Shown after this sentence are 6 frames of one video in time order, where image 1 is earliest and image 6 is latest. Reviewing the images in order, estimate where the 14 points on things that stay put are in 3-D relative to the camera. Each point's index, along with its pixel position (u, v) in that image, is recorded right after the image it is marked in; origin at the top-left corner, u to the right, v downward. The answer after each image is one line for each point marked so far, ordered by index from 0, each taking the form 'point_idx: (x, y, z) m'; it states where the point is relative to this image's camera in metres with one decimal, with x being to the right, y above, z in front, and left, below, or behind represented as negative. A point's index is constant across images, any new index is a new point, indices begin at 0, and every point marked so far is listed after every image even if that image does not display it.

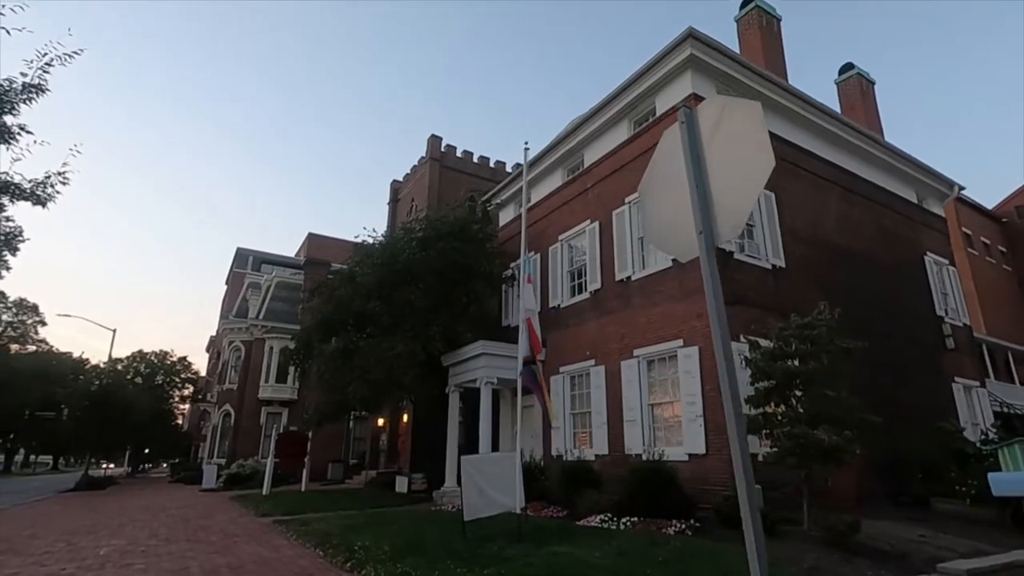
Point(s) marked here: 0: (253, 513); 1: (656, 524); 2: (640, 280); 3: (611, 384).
0: (-6.2, -5.4, +13.0) m
1: (+2.3, -3.7, +8.5) m
2: (+2.9, +0.2, +12.4) m
3: (+2.3, -2.2, +12.6) m
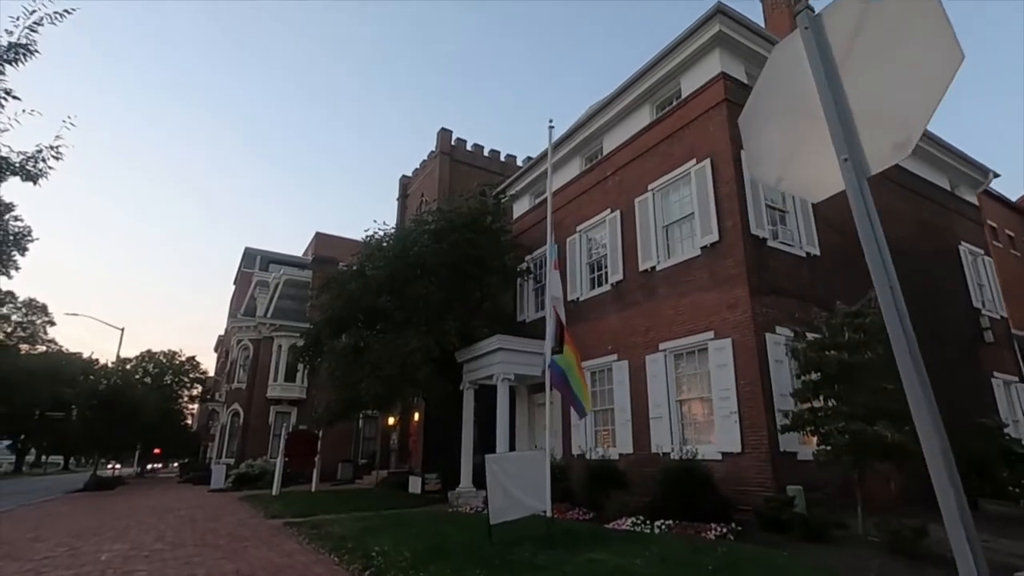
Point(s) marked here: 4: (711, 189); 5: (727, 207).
0: (-5.7, -5.2, +12.6) m
1: (+2.6, -3.5, +7.9) m
2: (+3.3, +0.4, +11.8) m
3: (+2.7, -2.0, +12.0) m
4: (+4.0, +2.0, +11.0) m
5: (+4.2, +1.6, +10.6) m
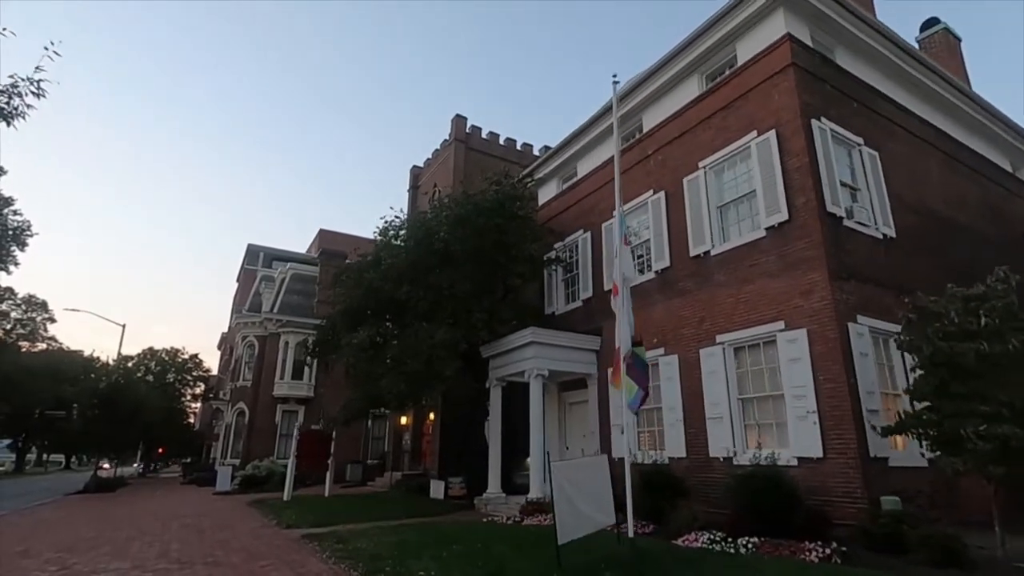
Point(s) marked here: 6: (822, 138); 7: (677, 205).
0: (-4.9, -5.0, +11.5) m
1: (+3.4, -3.2, +6.8) m
2: (+4.1, +0.7, +10.7) m
3: (+3.5, -1.8, +10.9) m
4: (+4.8, +2.3, +9.9) m
5: (+5.0, +1.8, +9.5) m
6: (+5.5, +2.7, +9.7) m
7: (+3.6, +1.8, +12.0) m
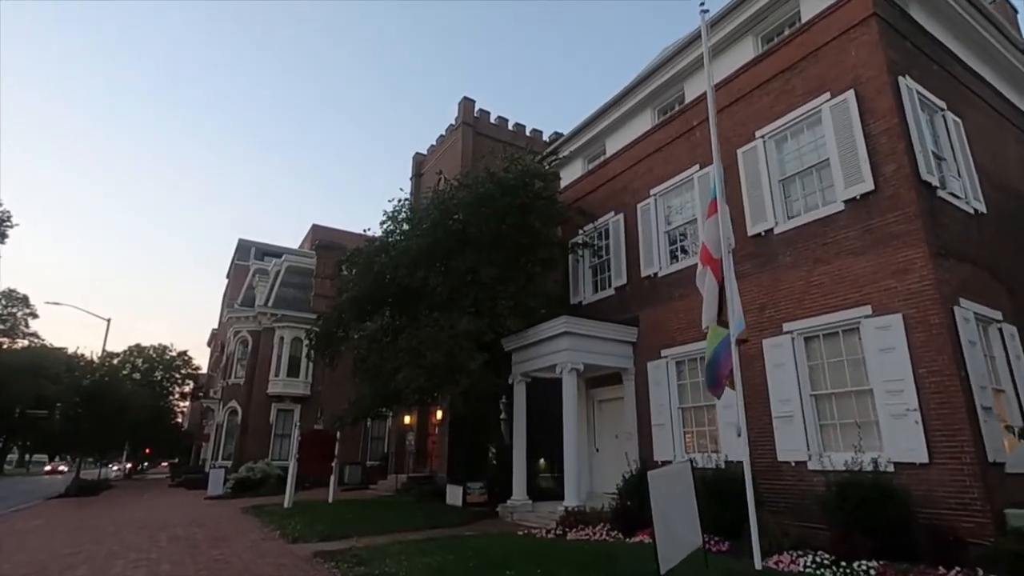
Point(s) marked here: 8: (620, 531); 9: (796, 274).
0: (-4.3, -4.6, +10.1) m
1: (+4.1, -2.9, +5.6) m
2: (+4.8, +1.0, +9.5) m
3: (+4.2, -1.5, +9.7) m
4: (+5.5, +2.6, +8.7) m
5: (+5.7, +2.1, +8.3) m
6: (+6.2, +3.0, +8.5) m
7: (+4.3, +2.1, +10.7) m
8: (+1.8, -4.0, +8.8) m
9: (+4.8, +0.2, +9.2) m
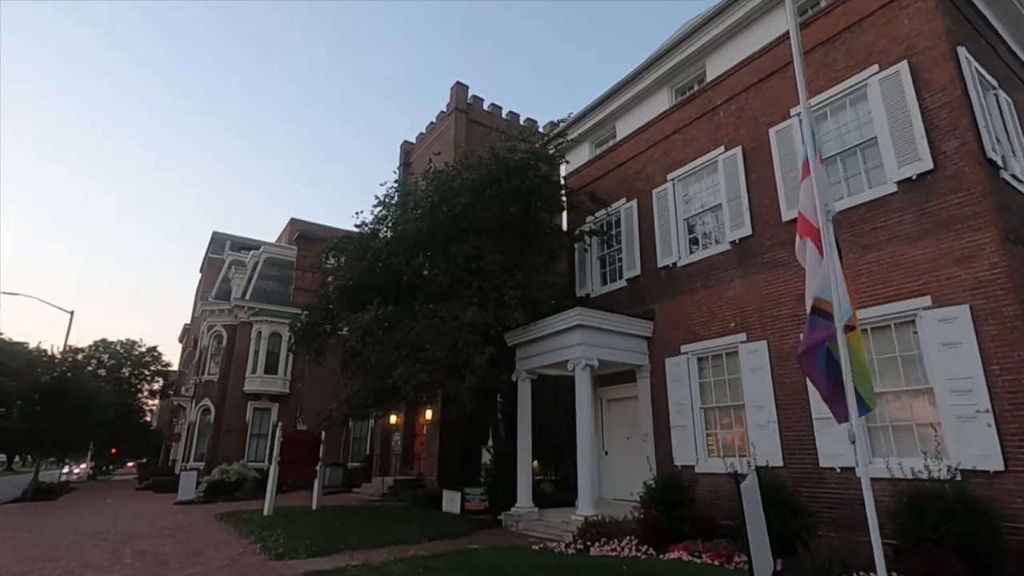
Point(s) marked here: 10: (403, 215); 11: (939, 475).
0: (-4.1, -4.4, +9.0) m
1: (+4.5, -2.7, +4.8) m
2: (+5.1, +1.1, +8.7) m
3: (+4.4, -1.3, +8.9) m
4: (+5.8, +2.8, +7.9) m
5: (+6.0, +2.3, +7.6) m
6: (+6.5, +3.1, +7.8) m
7: (+4.5, +2.3, +9.9) m
8: (+2.0, -3.8, +7.9) m
9: (+5.0, +0.4, +8.4) m
10: (-2.5, +1.8, +12.6) m
11: (+5.4, -2.3, +6.8) m
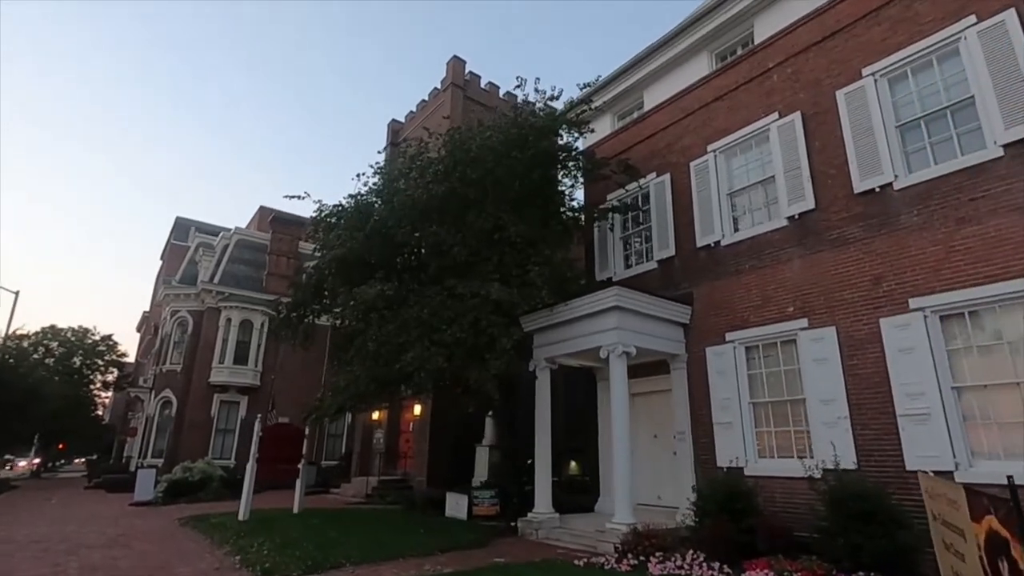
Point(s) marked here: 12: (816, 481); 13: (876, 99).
0: (-3.7, -3.8, +7.4) m
1: (+5.2, -2.4, +3.7) m
2: (+5.7, +1.4, +7.7) m
3: (+4.9, -1.0, +7.8) m
4: (+6.5, +3.0, +6.9) m
5: (+6.7, +2.6, +6.6) m
6: (+7.2, +3.4, +6.9) m
7: (+5.1, +2.6, +8.9) m
8: (+2.6, -3.4, +6.7) m
9: (+5.6, +0.7, +7.4) m
10: (-2.1, +2.2, +11.1) m
11: (+6.0, -2.1, +5.8) m
12: (+4.3, -2.7, +7.7) m
13: (+5.5, +2.9, +8.3) m
